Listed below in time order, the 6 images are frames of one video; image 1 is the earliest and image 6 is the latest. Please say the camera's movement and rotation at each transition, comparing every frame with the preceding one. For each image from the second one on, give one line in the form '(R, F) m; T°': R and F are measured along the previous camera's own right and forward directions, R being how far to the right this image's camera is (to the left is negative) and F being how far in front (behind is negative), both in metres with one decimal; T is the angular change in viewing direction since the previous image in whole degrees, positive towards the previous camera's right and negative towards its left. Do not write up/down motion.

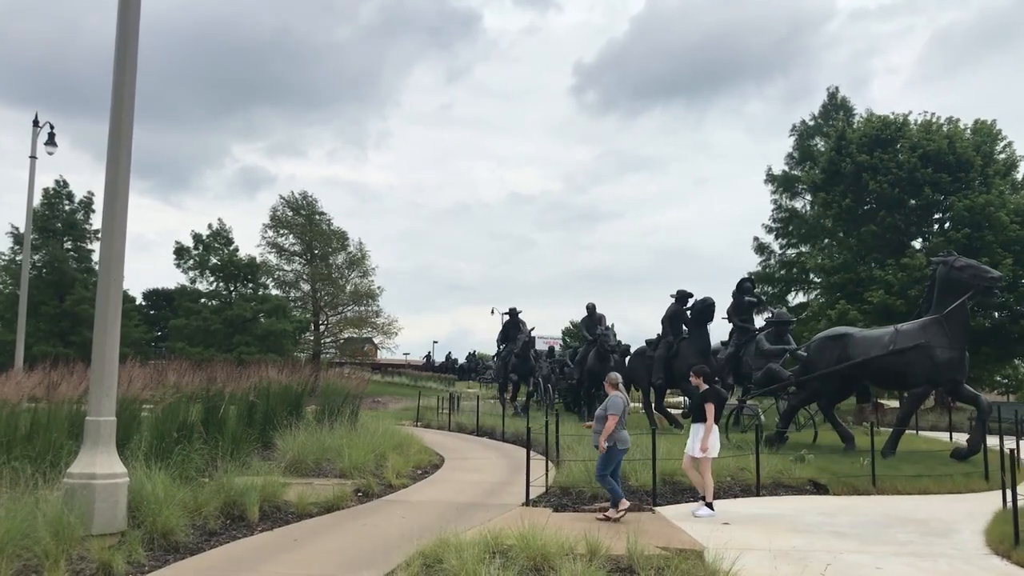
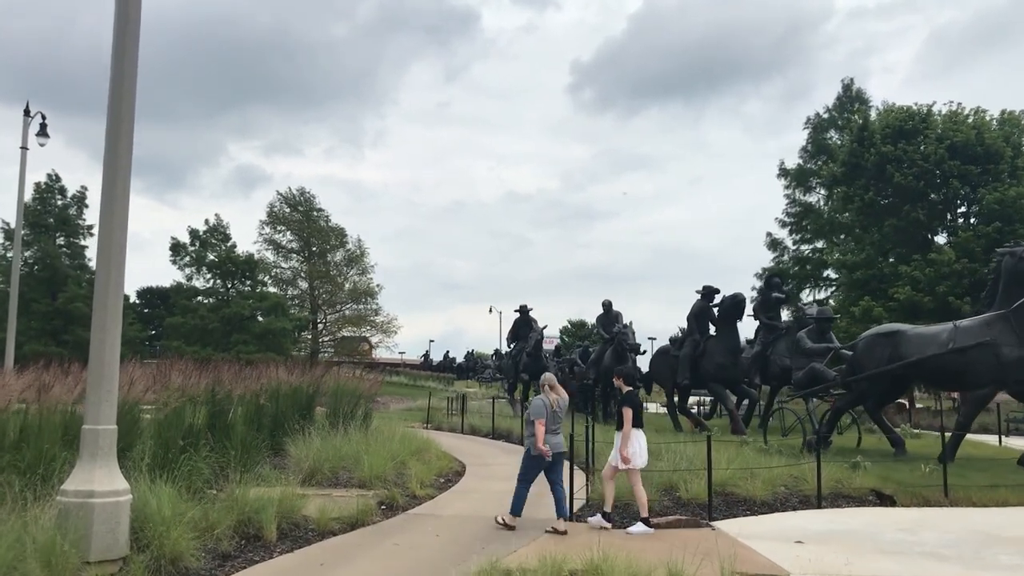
(-0.6, +1.0) m; 0°
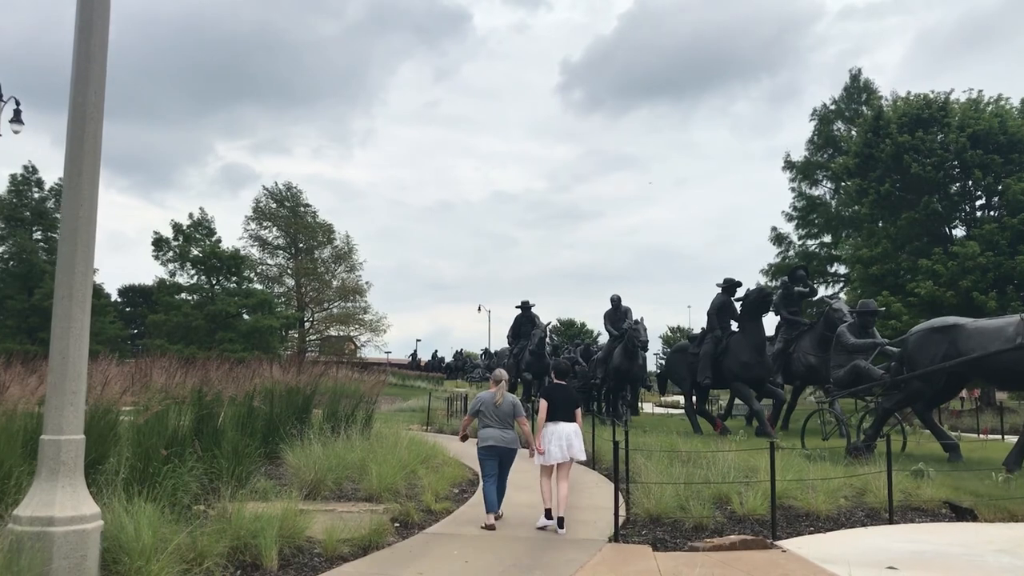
(-0.5, +1.3) m; +1°
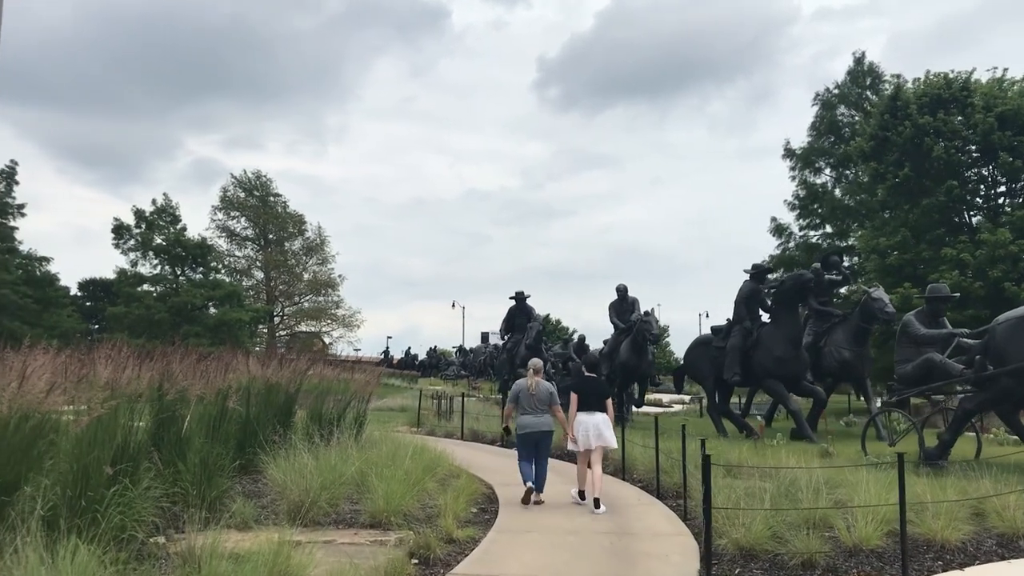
(-0.7, +2.1) m; +2°
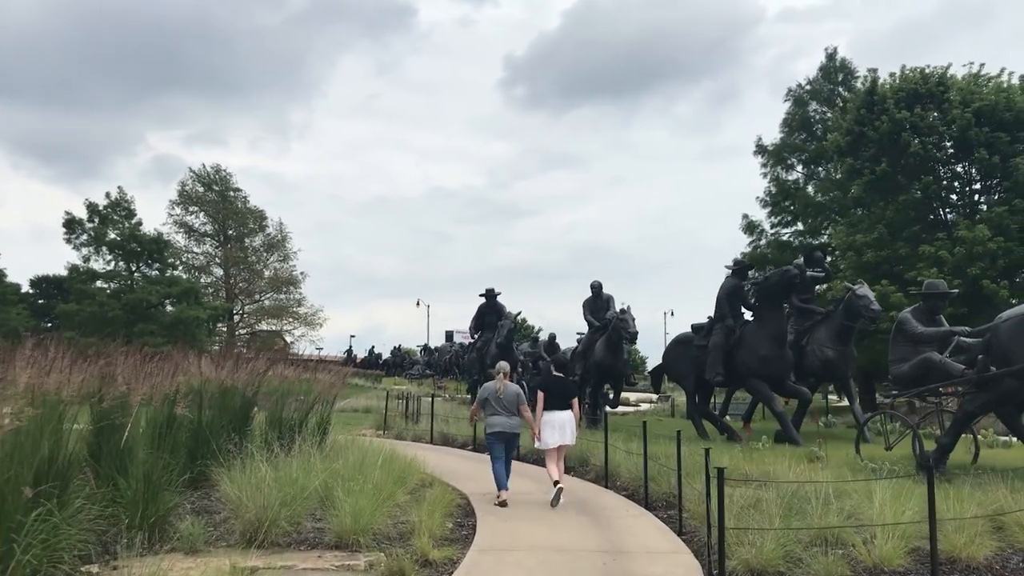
(-0.2, +0.8) m; +3°
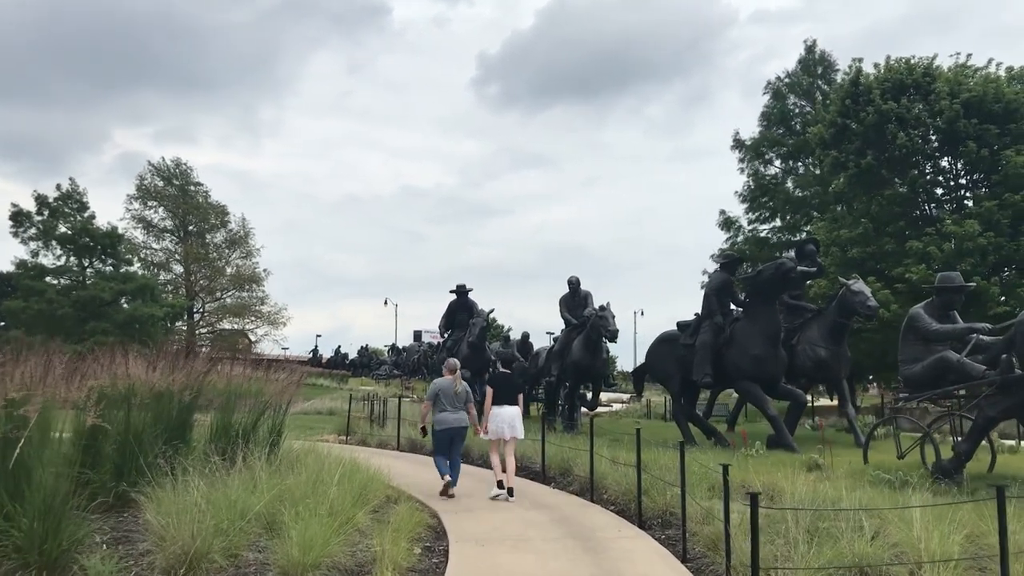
(-0.1, +1.2) m; +2°
